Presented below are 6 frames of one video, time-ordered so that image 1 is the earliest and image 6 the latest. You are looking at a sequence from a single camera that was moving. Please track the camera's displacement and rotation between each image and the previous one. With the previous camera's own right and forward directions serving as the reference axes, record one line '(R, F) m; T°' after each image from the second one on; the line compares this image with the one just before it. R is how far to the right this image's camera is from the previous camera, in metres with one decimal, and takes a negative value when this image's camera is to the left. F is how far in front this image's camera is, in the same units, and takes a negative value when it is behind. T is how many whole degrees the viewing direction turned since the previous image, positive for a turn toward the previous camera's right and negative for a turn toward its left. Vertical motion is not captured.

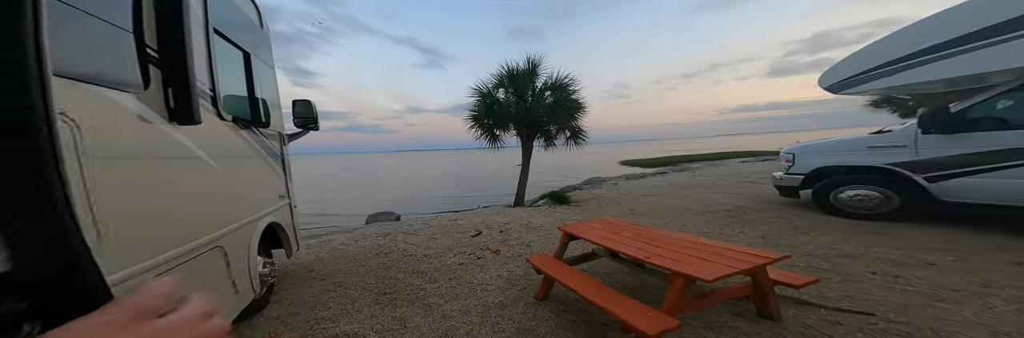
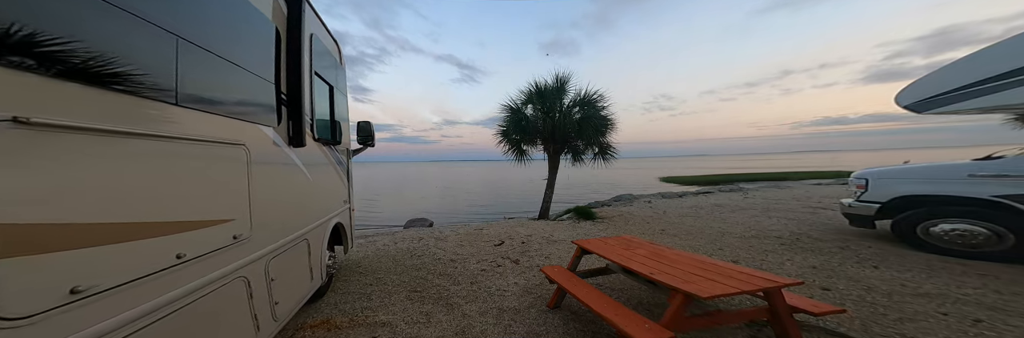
(+0.3, -0.2) m; -9°
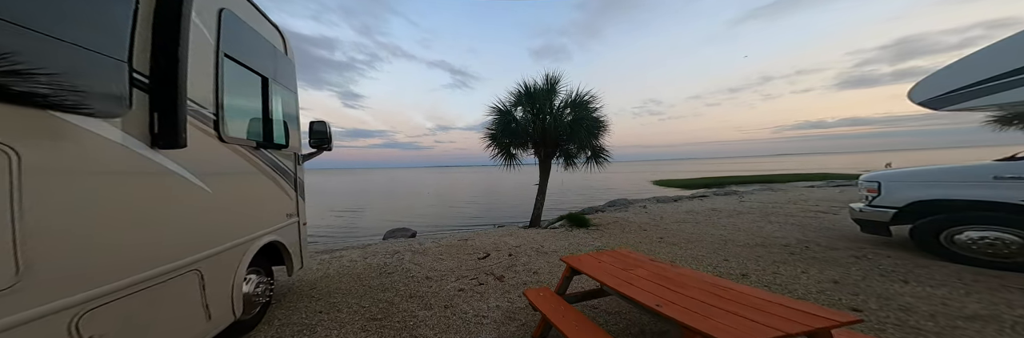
(+0.2, +0.5) m; +1°
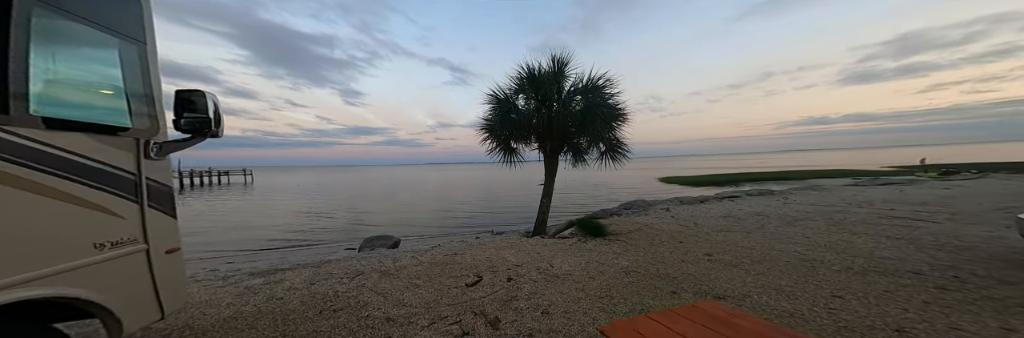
(0.0, +1.5) m; 0°
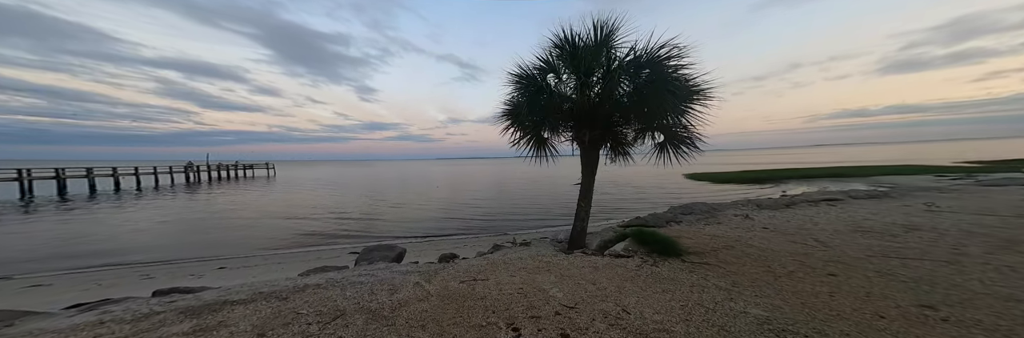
(-0.5, +2.0) m; -2°
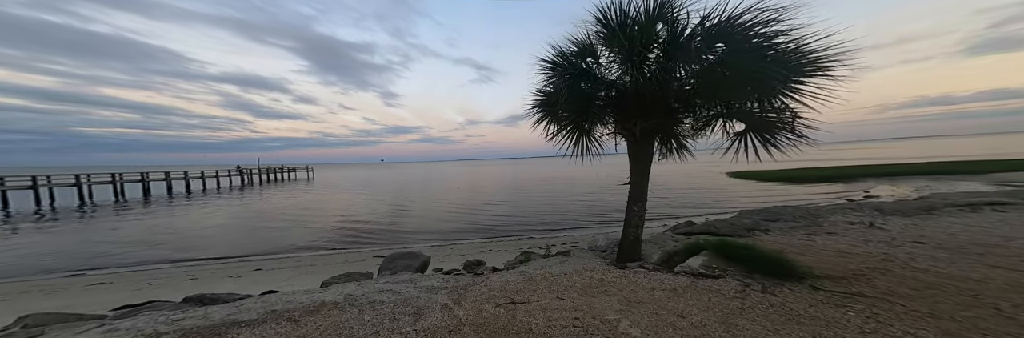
(-0.4, +1.1) m; -5°
